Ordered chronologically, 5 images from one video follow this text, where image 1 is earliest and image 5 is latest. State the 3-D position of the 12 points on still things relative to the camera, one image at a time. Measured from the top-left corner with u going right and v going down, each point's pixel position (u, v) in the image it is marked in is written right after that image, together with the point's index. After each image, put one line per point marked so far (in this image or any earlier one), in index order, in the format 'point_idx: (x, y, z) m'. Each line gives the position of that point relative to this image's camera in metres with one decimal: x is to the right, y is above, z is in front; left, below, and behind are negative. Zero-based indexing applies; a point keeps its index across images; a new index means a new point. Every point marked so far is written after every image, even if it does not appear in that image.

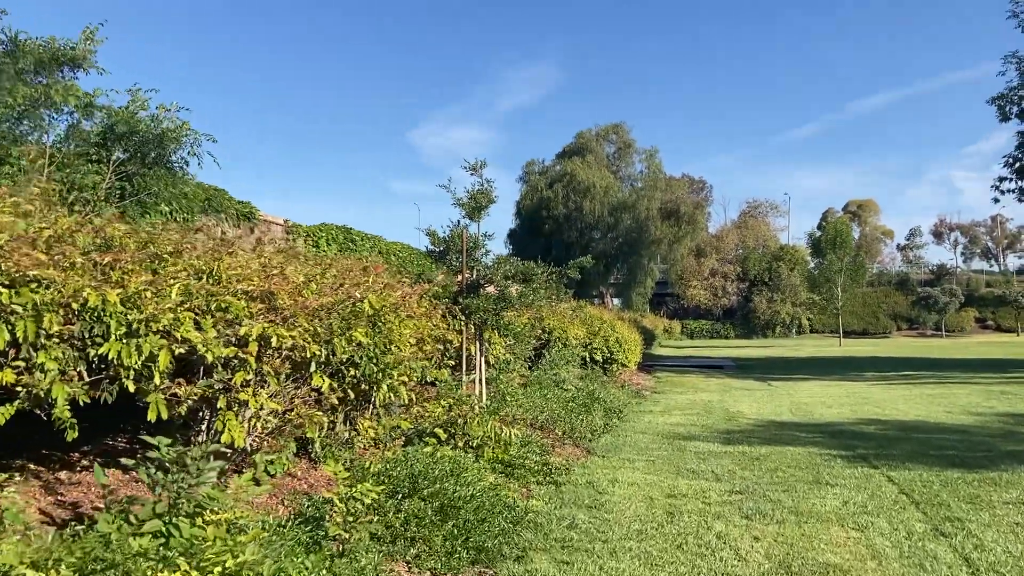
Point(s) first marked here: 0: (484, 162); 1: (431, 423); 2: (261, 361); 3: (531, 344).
0: (-0.2, +1.0, +7.4) m
1: (-0.5, -0.8, +5.6) m
2: (-1.0, -0.3, +3.7) m
3: (+0.2, -0.7, +11.2) m
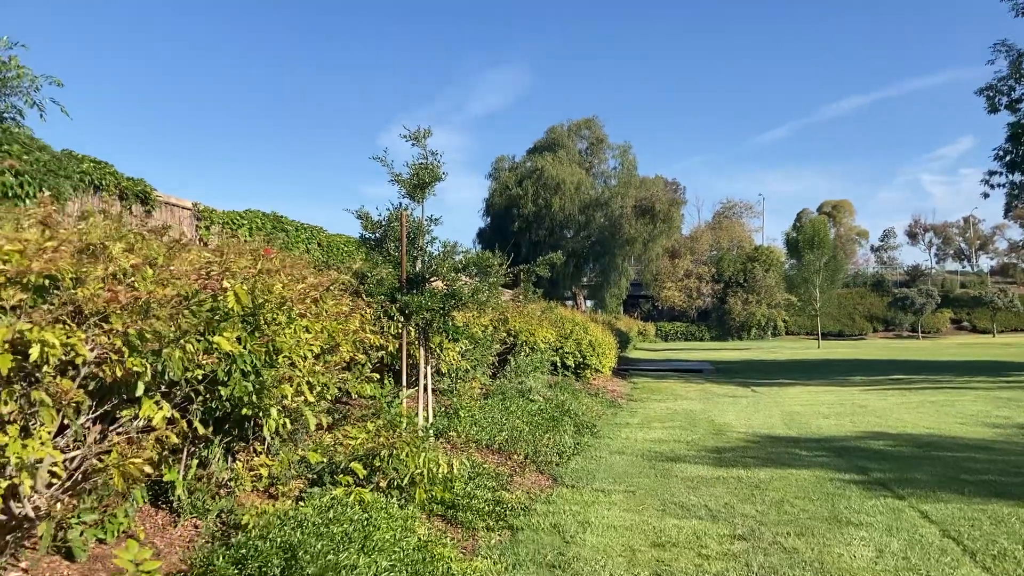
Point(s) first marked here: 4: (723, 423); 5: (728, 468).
0: (-0.6, +1.0, +6.1) m
1: (-0.8, -0.8, +4.3) m
2: (-1.2, -0.2, +2.4) m
3: (-0.2, -0.7, +9.9) m
4: (+2.3, -1.5, +10.0) m
5: (+1.6, -1.3, +6.8) m
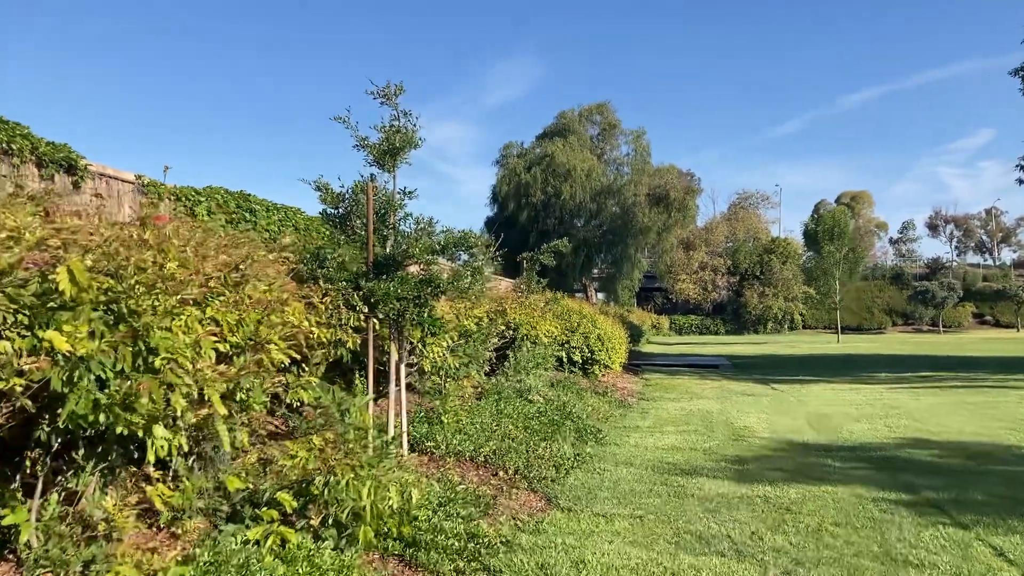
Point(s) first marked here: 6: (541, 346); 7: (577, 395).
0: (-0.6, +1.1, +5.2) m
1: (-0.9, -0.7, +3.4) m
2: (-1.4, -0.2, +1.5) m
3: (-0.2, -0.5, +9.0) m
4: (+2.3, -1.4, +9.1) m
5: (+1.5, -1.3, +5.9) m
6: (+0.3, -0.7, +10.8) m
7: (+0.7, -1.2, +9.9) m
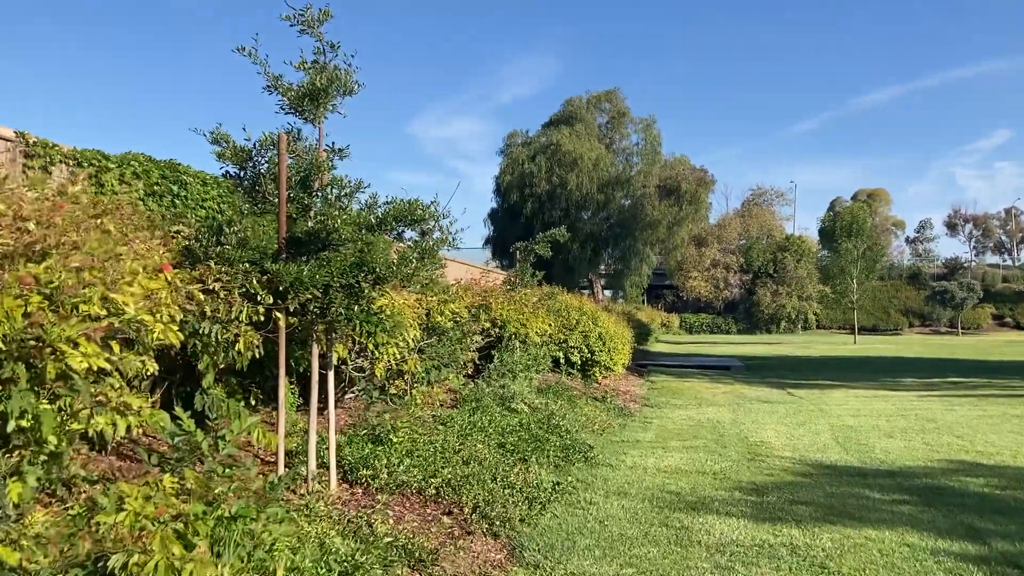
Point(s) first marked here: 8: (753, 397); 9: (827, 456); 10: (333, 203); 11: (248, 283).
0: (-0.8, +1.2, +4.0) m
1: (-1.1, -0.7, +2.3) m
2: (-1.6, -0.1, +0.3) m
3: (-0.4, -0.5, +7.8) m
4: (+2.1, -1.3, +7.9) m
5: (+1.3, -1.2, +4.7) m
6: (+0.2, -0.6, +9.6) m
7: (+0.5, -1.1, +8.7) m
8: (+3.3, -1.5, +12.5) m
9: (+2.4, -1.3, +7.2) m
10: (-0.8, +0.4, +4.1) m
11: (-1.1, 0.0, +3.8) m
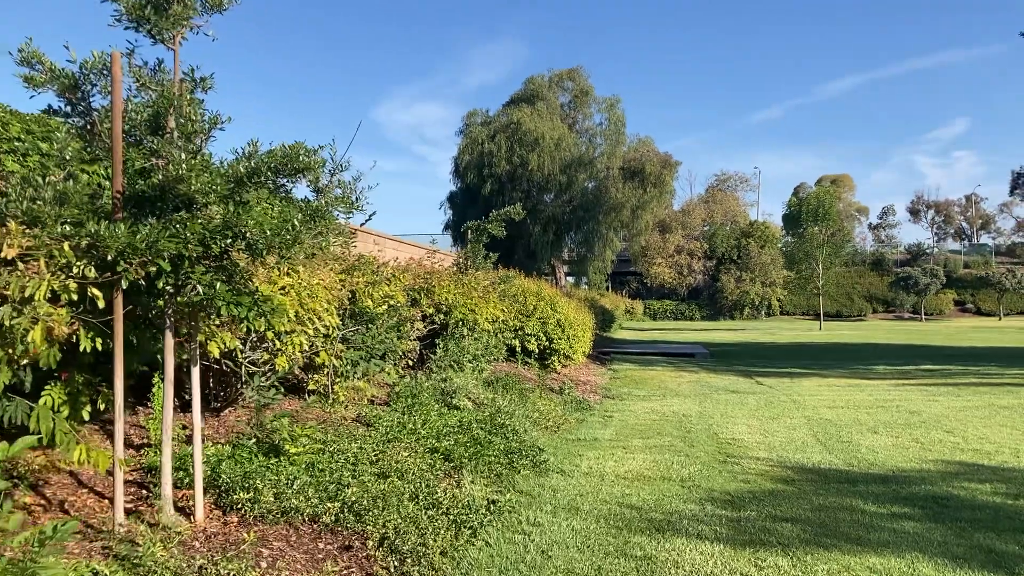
0: (-1.1, +1.3, +3.0) m
1: (-1.3, -0.6, +1.3) m
2: (-1.7, -0.1, -0.7) m
3: (-0.8, -0.3, +6.9) m
4: (+1.7, -1.2, +7.0) m
5: (+1.0, -1.1, +3.8) m
6: (-0.3, -0.4, +8.7) m
7: (+0.1, -0.9, +7.8) m
8: (+2.6, -1.3, +11.7) m
9: (+2.0, -1.2, +6.3) m
10: (-1.1, +0.5, +3.1) m
11: (-1.4, +0.1, +2.8) m
